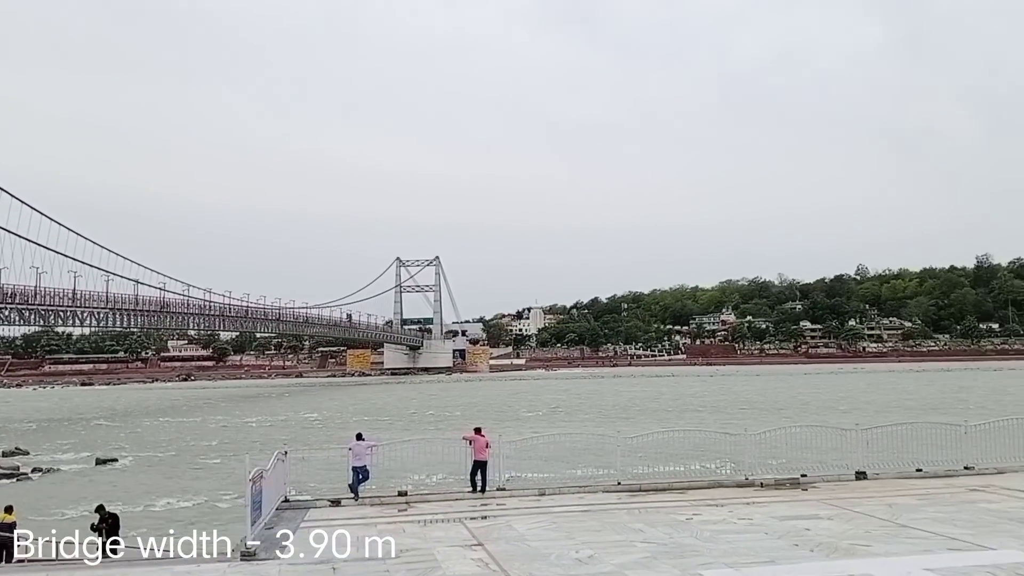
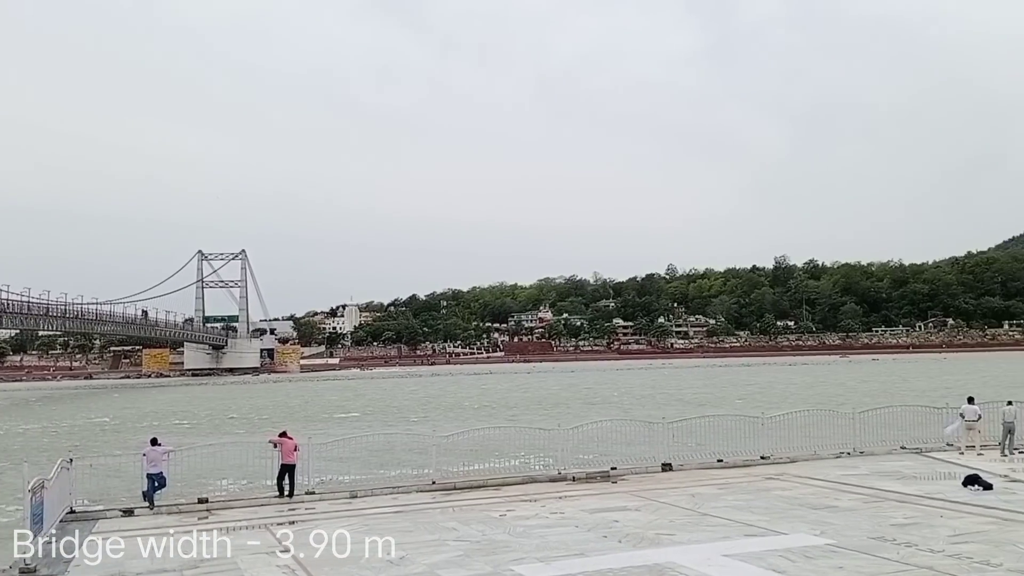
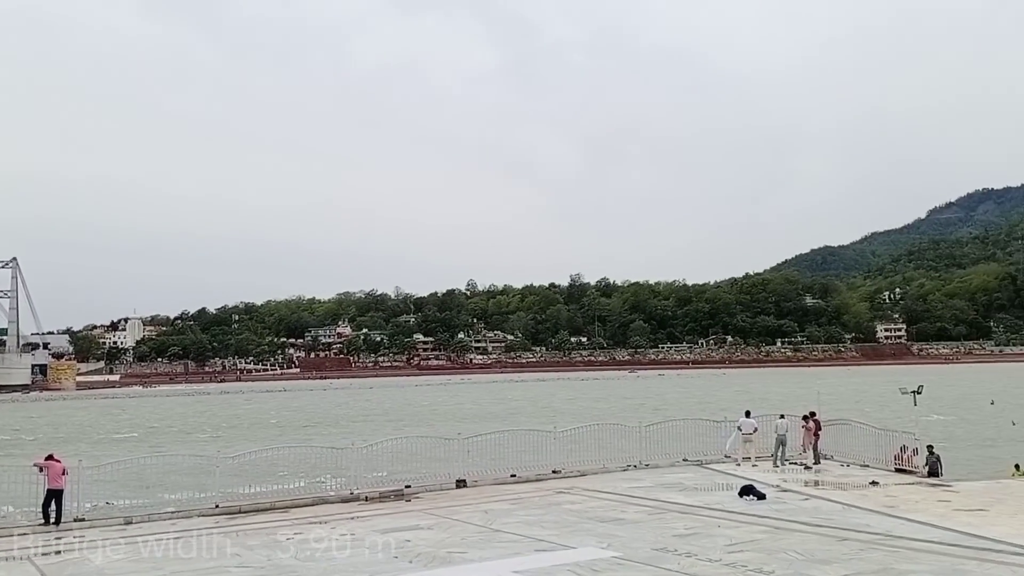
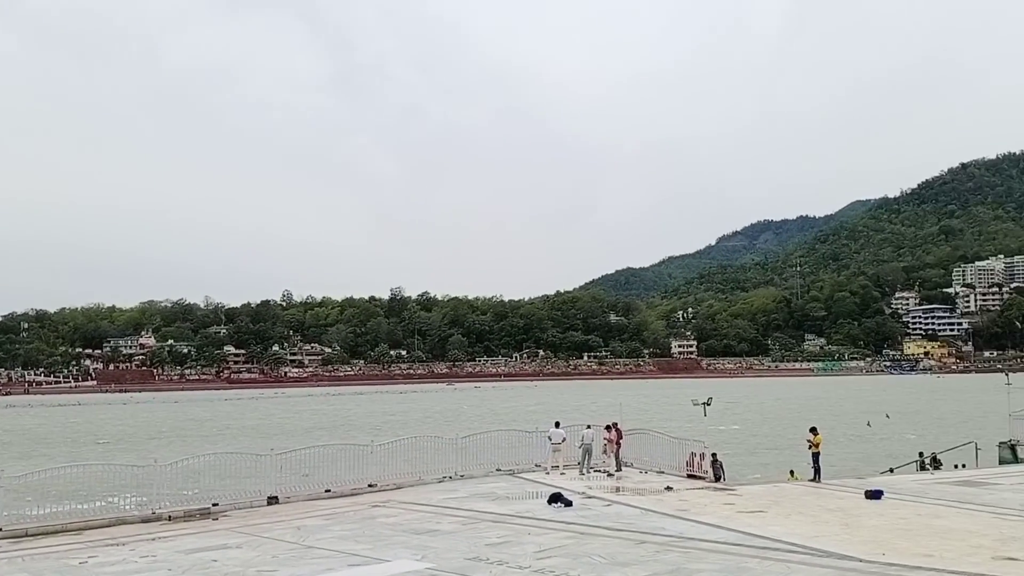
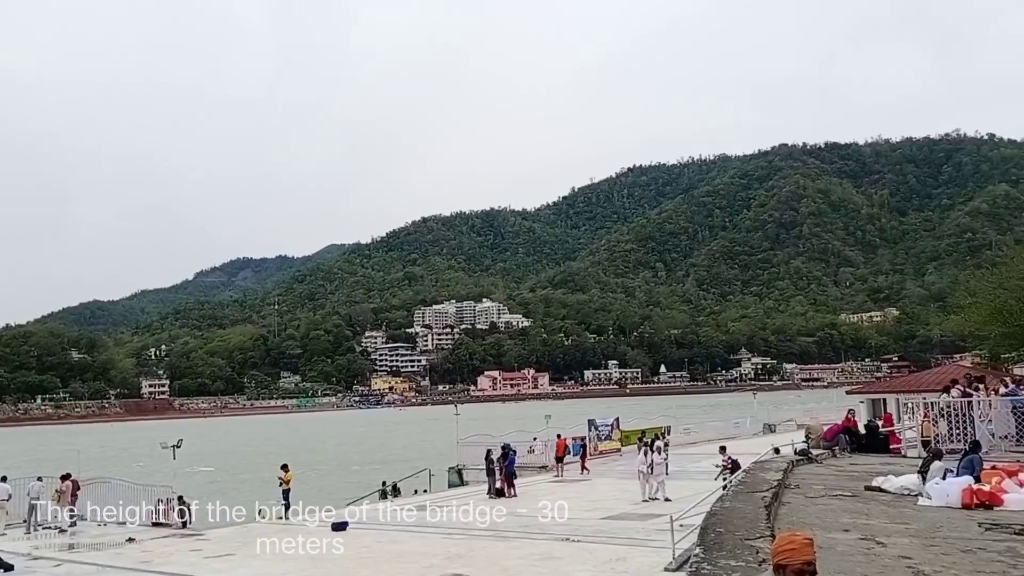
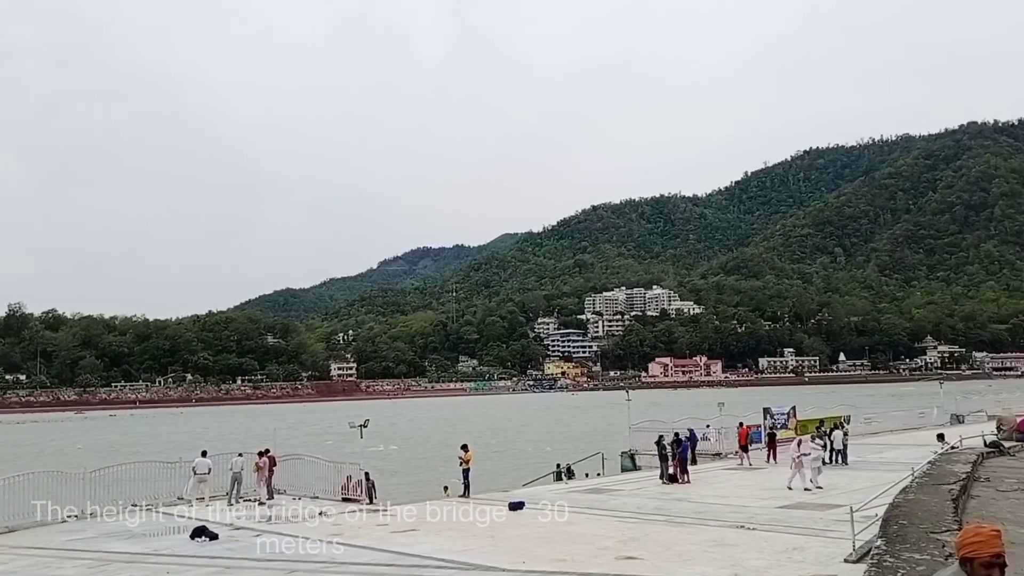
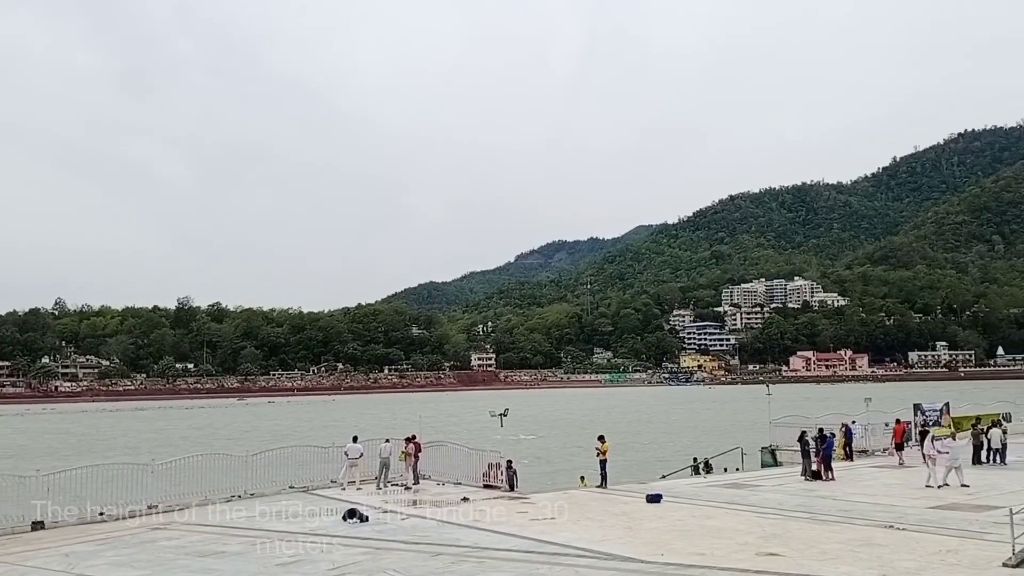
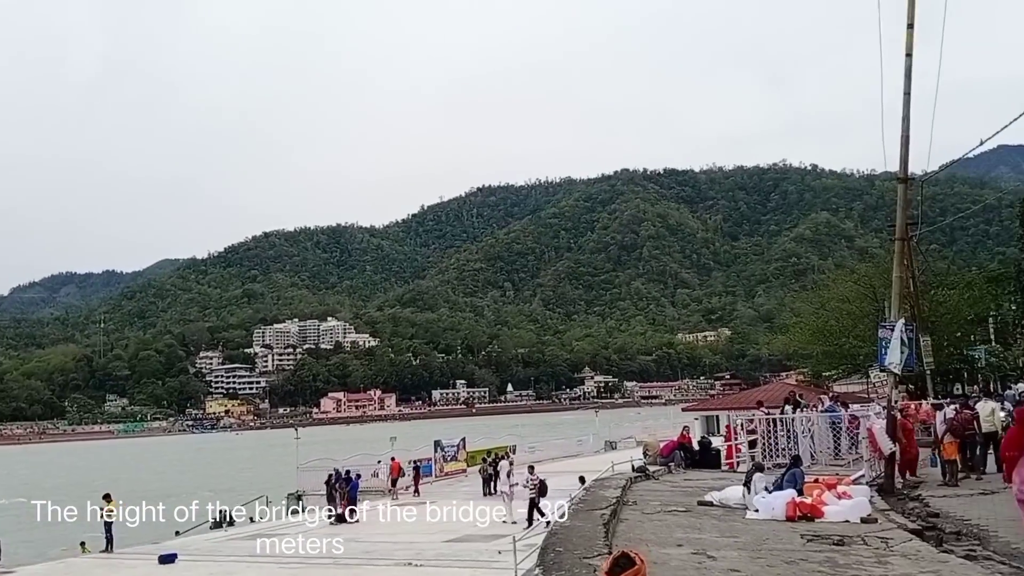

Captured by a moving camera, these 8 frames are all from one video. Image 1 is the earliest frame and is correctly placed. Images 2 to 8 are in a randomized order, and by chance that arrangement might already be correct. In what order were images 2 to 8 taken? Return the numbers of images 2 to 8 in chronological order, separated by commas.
2, 3, 4, 7, 6, 5, 8
